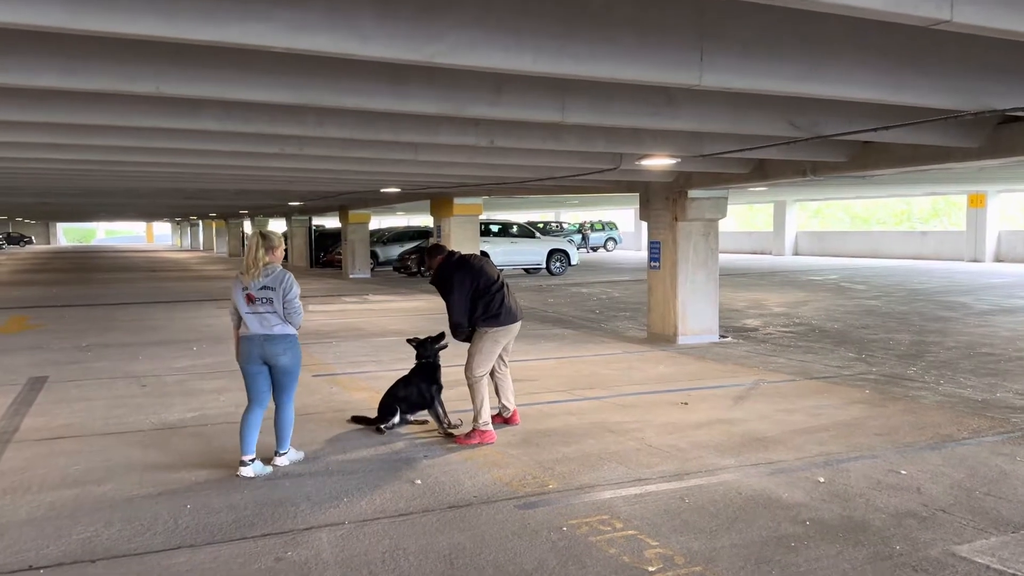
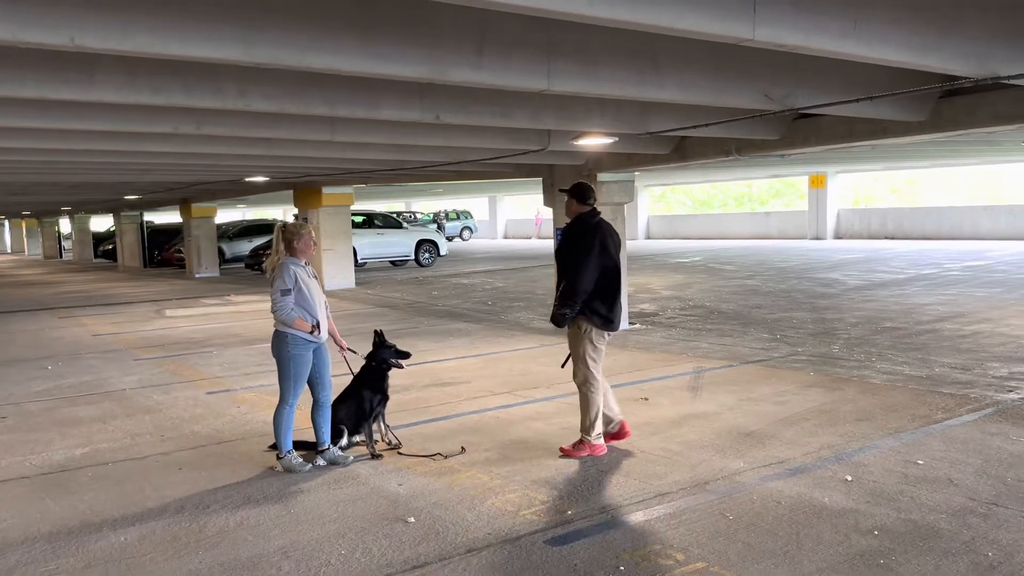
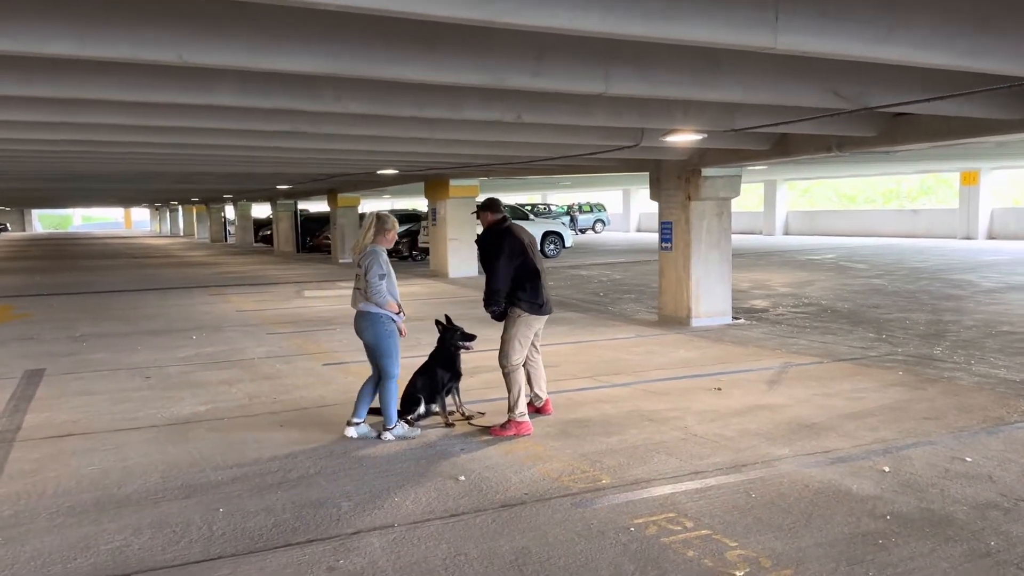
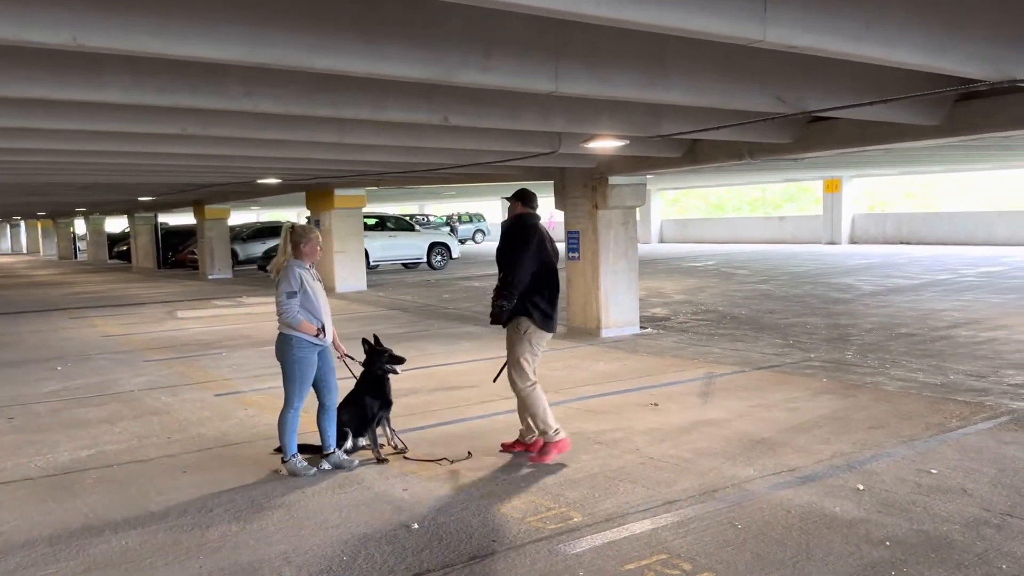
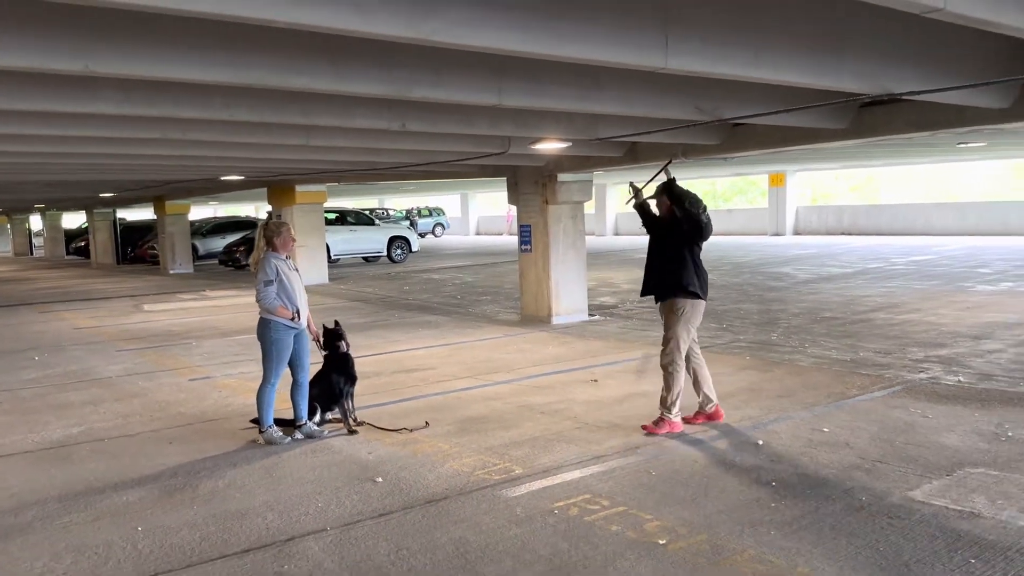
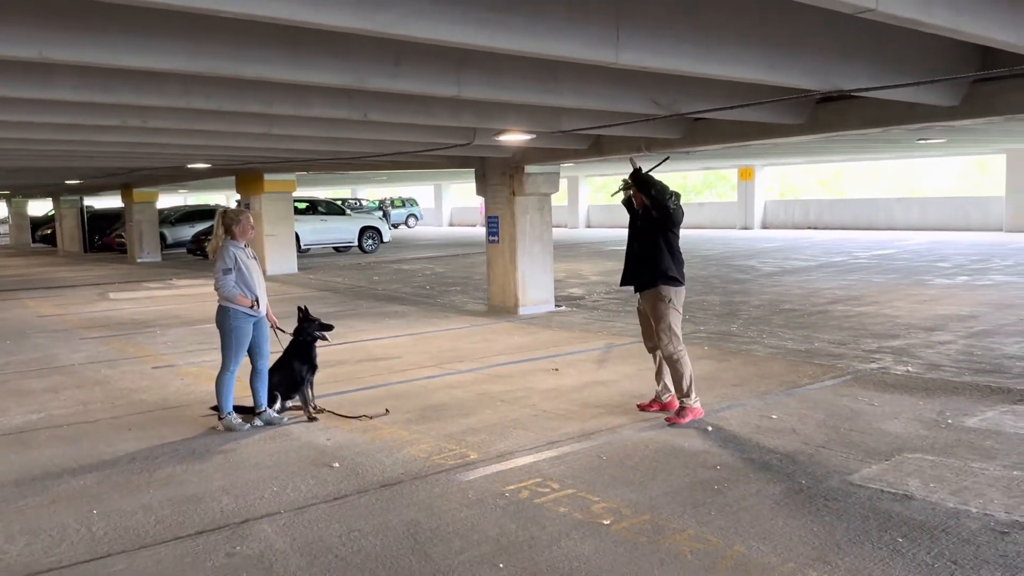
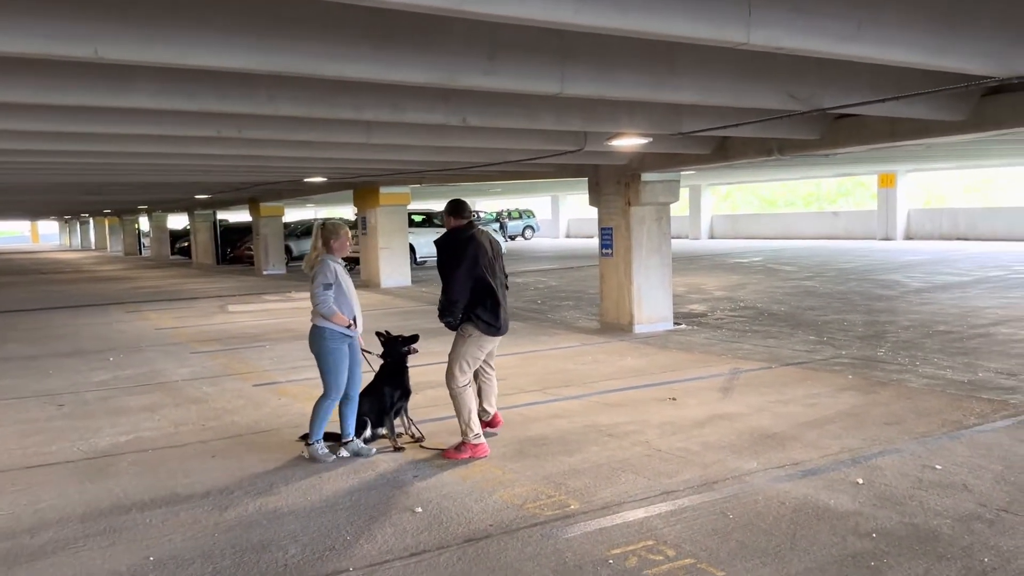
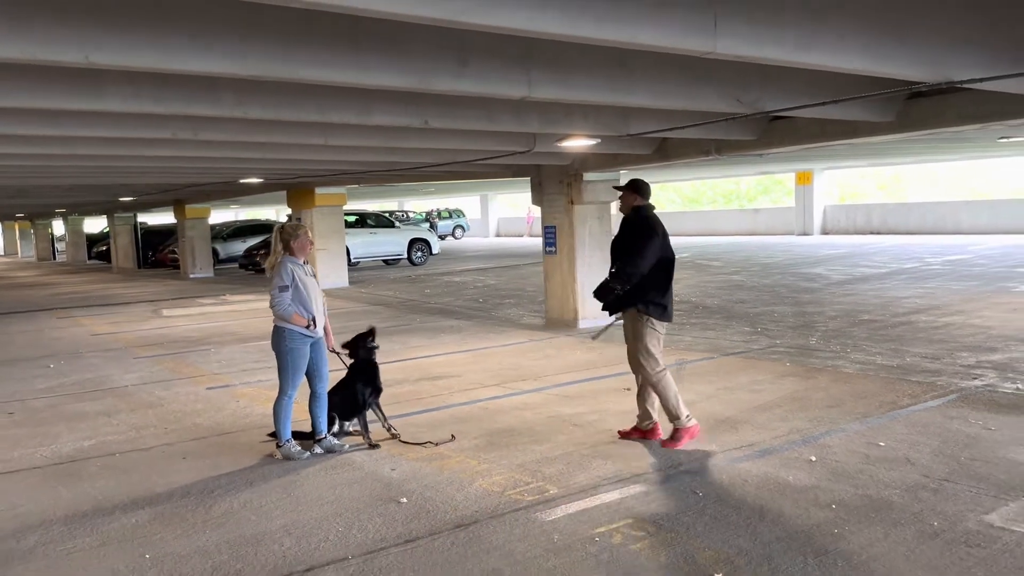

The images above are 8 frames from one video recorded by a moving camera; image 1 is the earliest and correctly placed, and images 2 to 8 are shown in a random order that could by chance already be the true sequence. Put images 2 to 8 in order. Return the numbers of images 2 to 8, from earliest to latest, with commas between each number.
3, 7, 4, 2, 8, 5, 6
